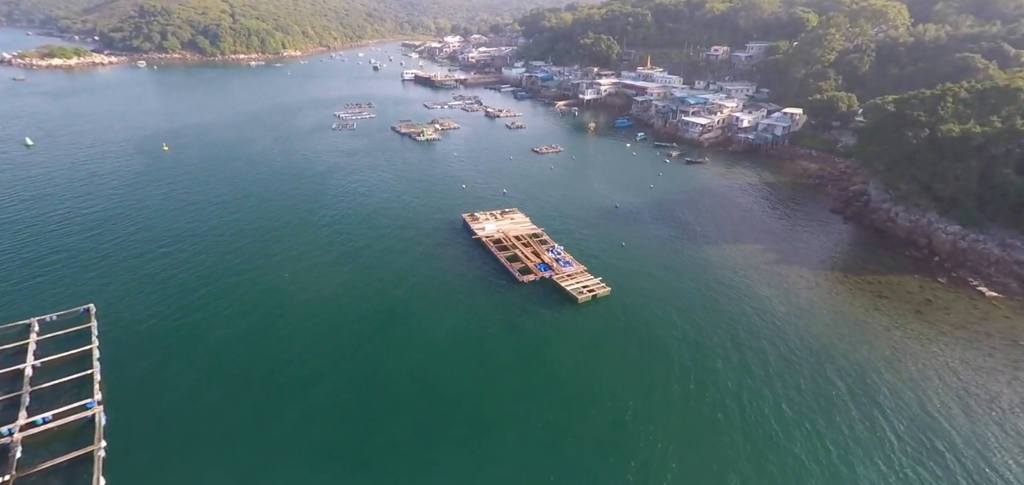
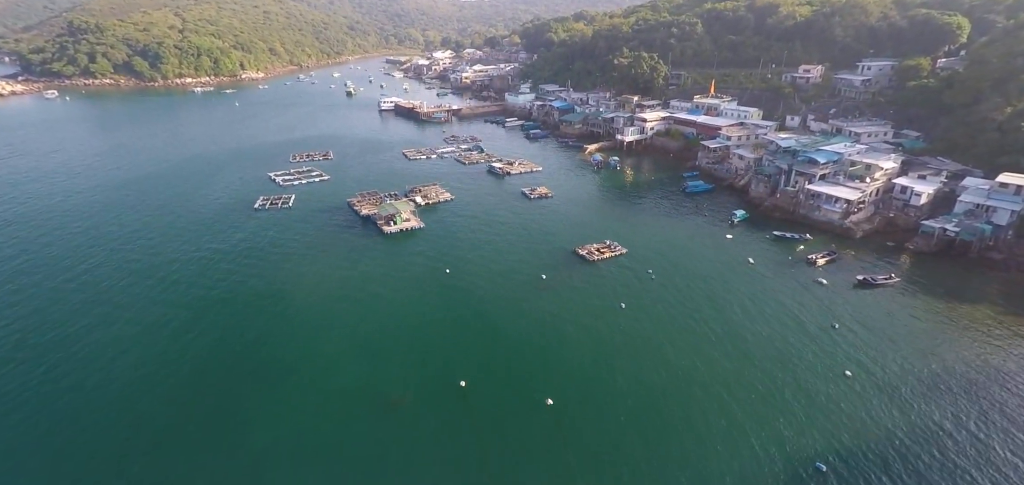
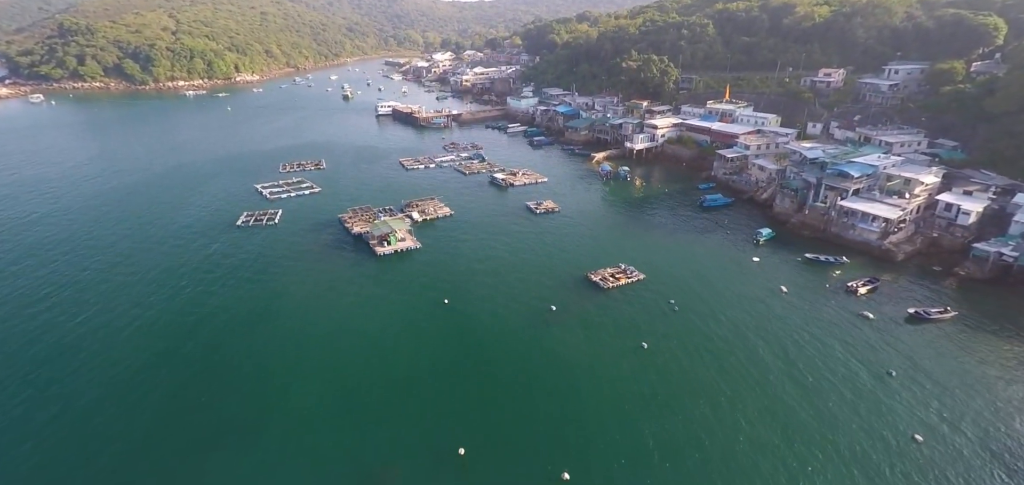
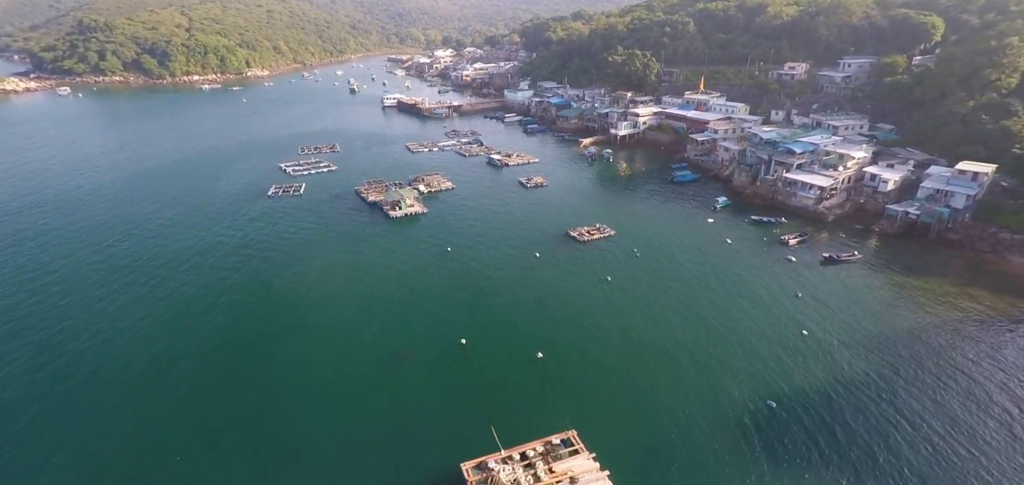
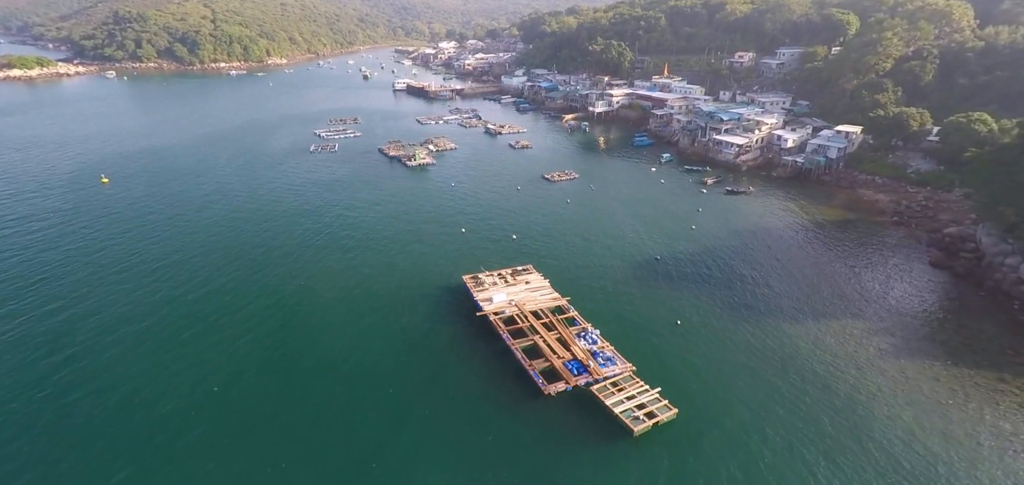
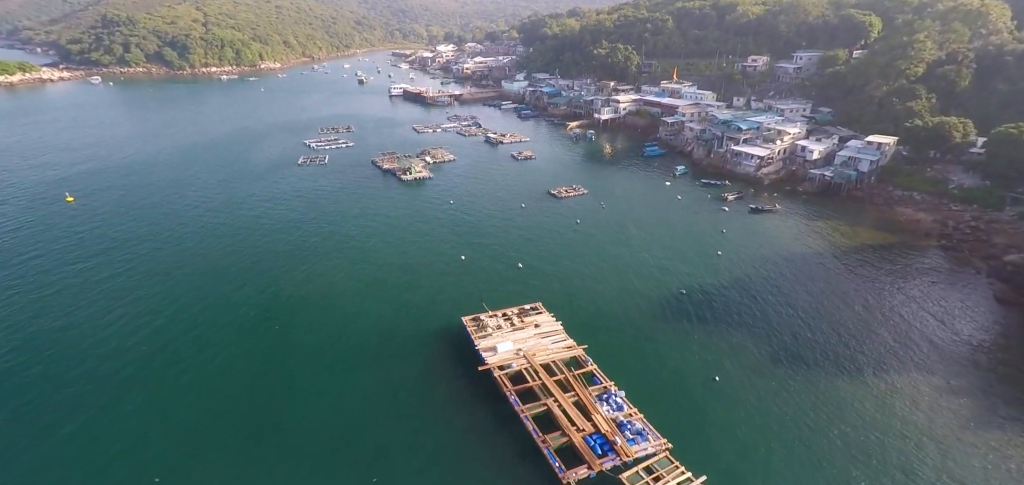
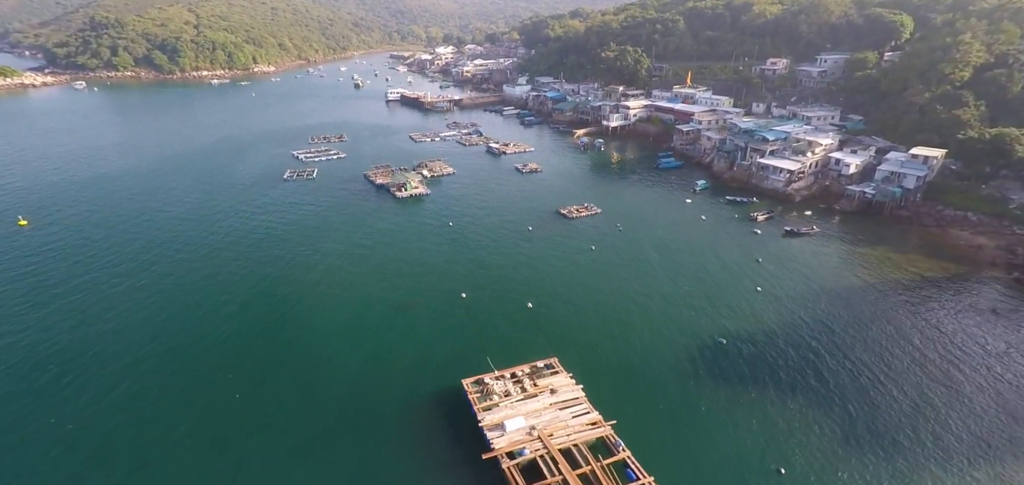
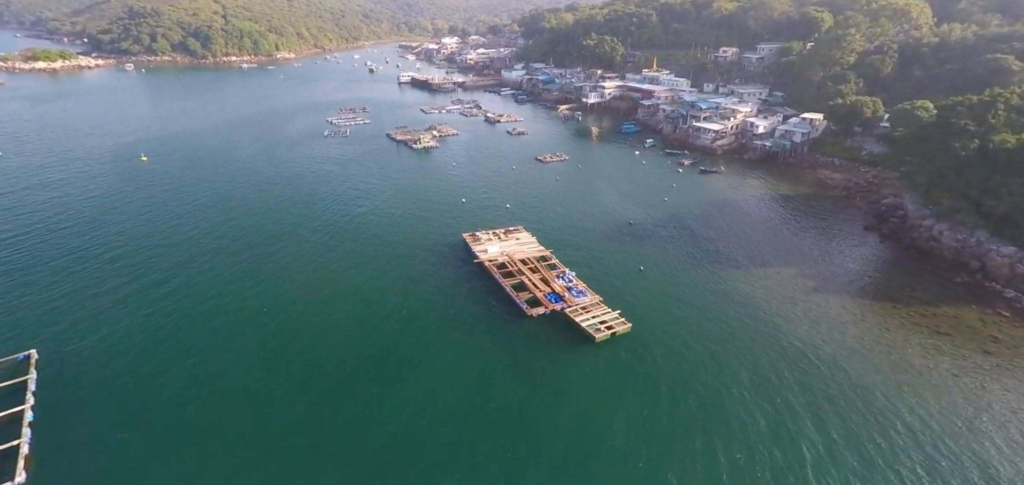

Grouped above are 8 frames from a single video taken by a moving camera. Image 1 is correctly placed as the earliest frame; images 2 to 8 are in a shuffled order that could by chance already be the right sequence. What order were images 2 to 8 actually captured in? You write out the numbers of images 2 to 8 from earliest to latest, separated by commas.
8, 5, 6, 7, 4, 2, 3
